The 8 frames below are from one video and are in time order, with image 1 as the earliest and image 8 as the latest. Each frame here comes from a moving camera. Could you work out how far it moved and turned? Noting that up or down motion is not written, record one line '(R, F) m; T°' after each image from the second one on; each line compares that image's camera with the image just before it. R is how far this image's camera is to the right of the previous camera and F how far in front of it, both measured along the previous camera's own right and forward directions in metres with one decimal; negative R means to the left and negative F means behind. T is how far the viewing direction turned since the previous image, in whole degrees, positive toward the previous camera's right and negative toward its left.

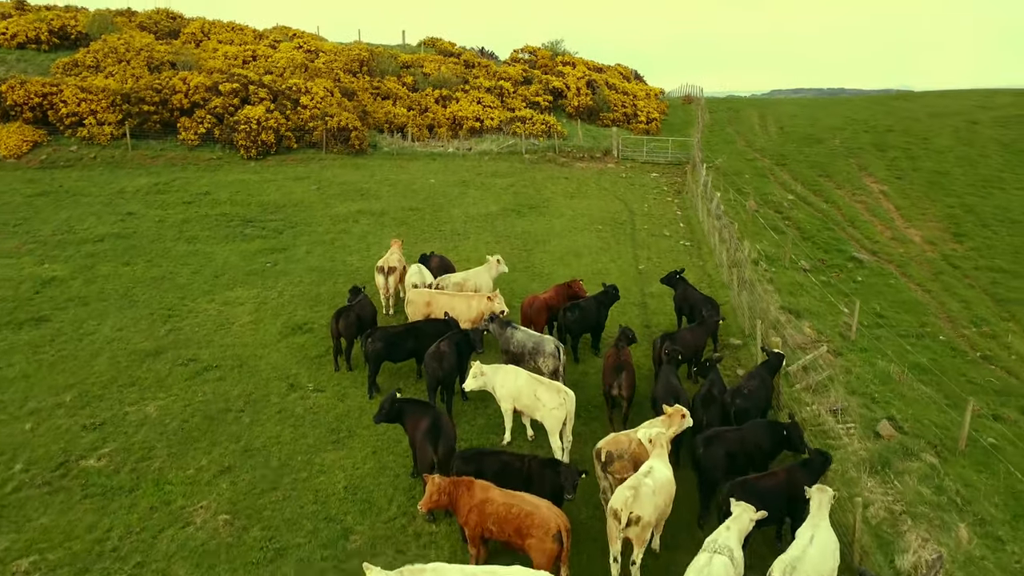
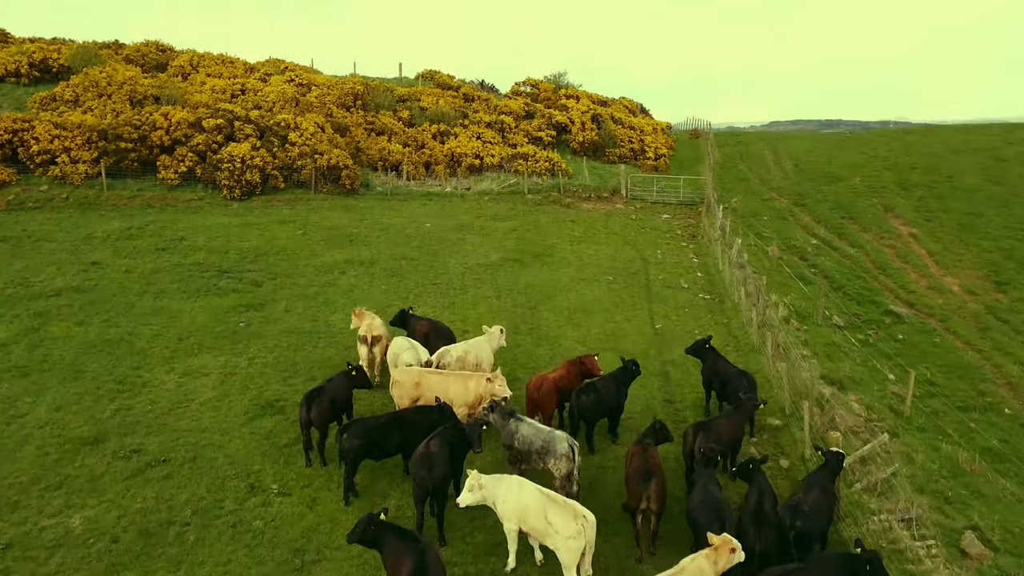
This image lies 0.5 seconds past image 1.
(0.0, +1.9) m; 0°
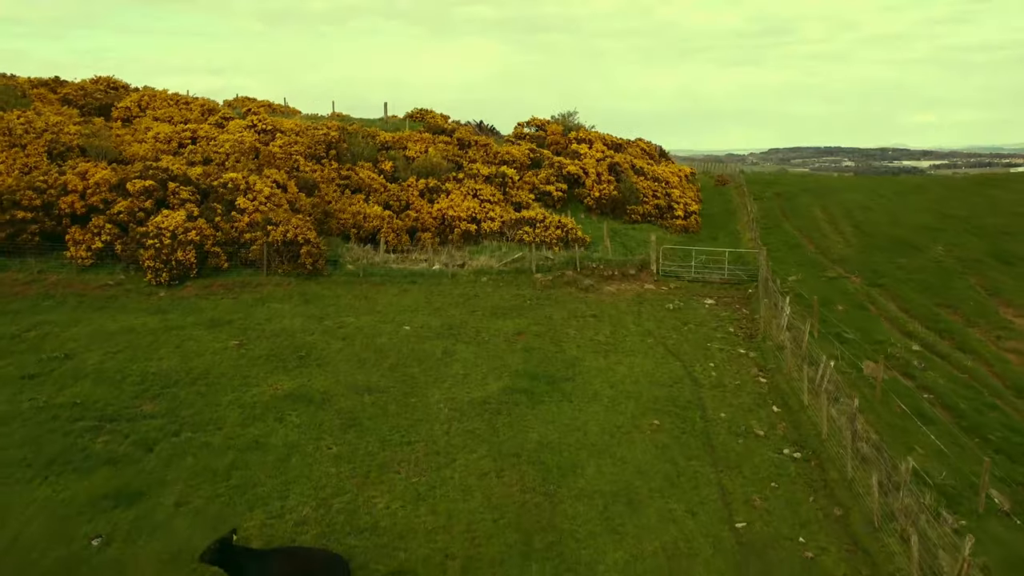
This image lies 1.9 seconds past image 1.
(-0.1, +5.5) m; 0°
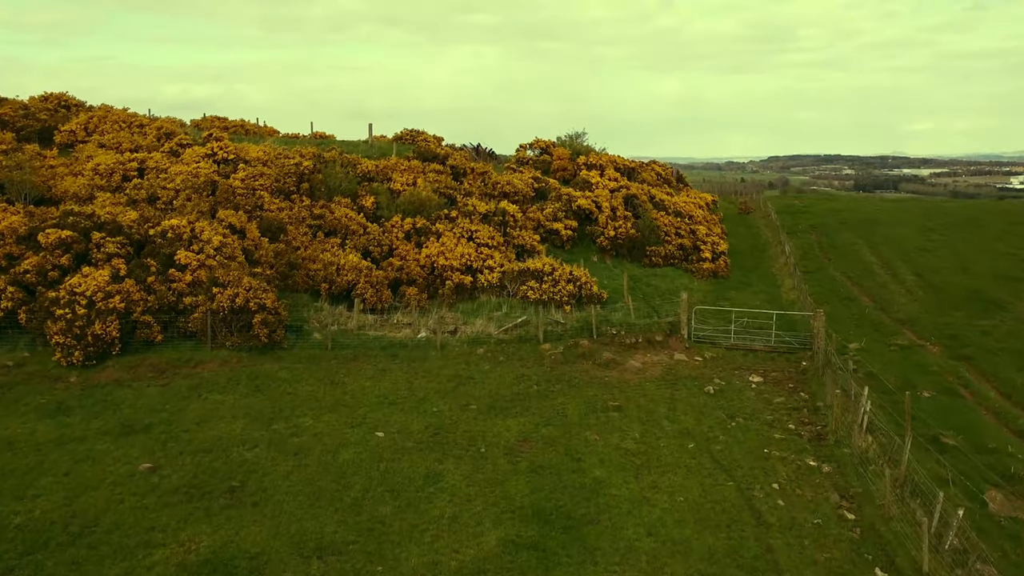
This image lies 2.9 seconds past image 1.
(-0.1, +4.0) m; 0°
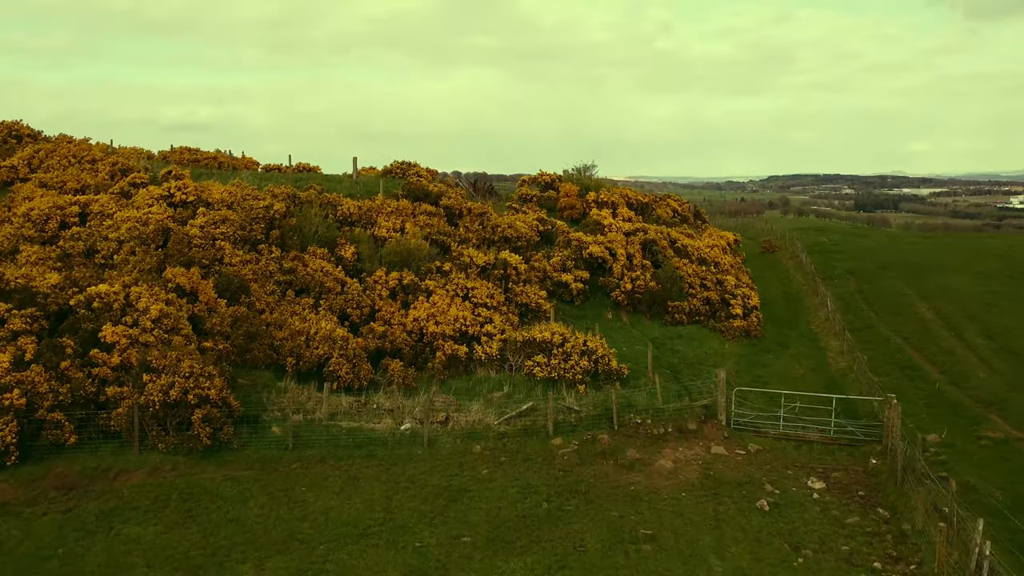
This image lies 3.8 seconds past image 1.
(-0.1, +3.3) m; 0°
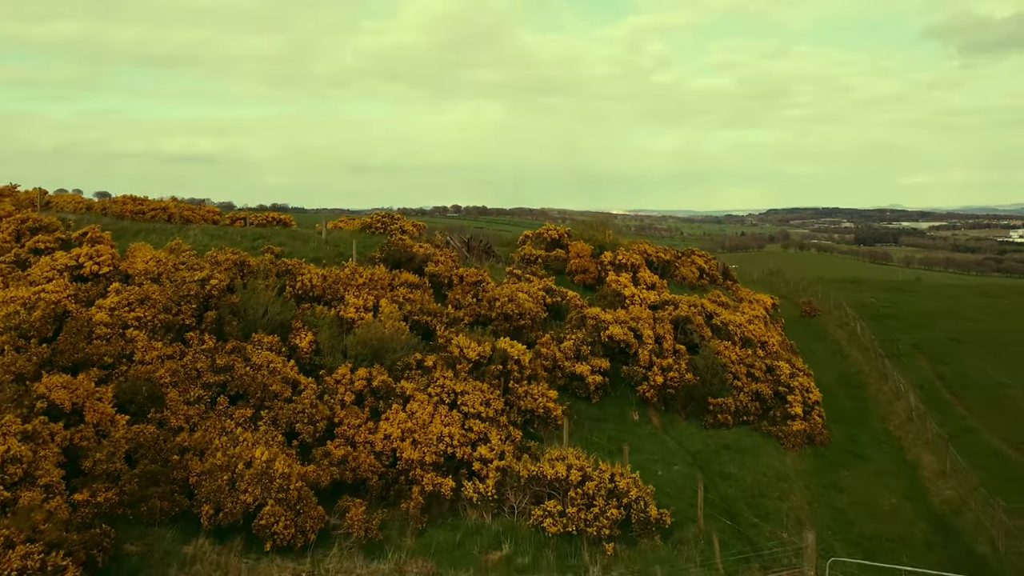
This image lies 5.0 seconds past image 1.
(0.0, +4.5) m; 0°
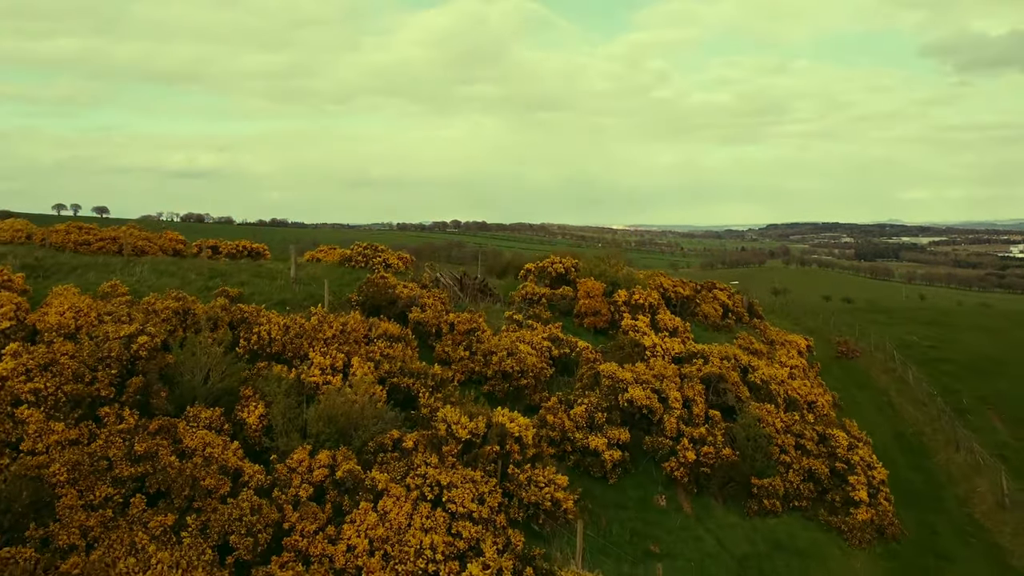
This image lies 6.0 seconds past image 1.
(0.0, +3.2) m; 0°
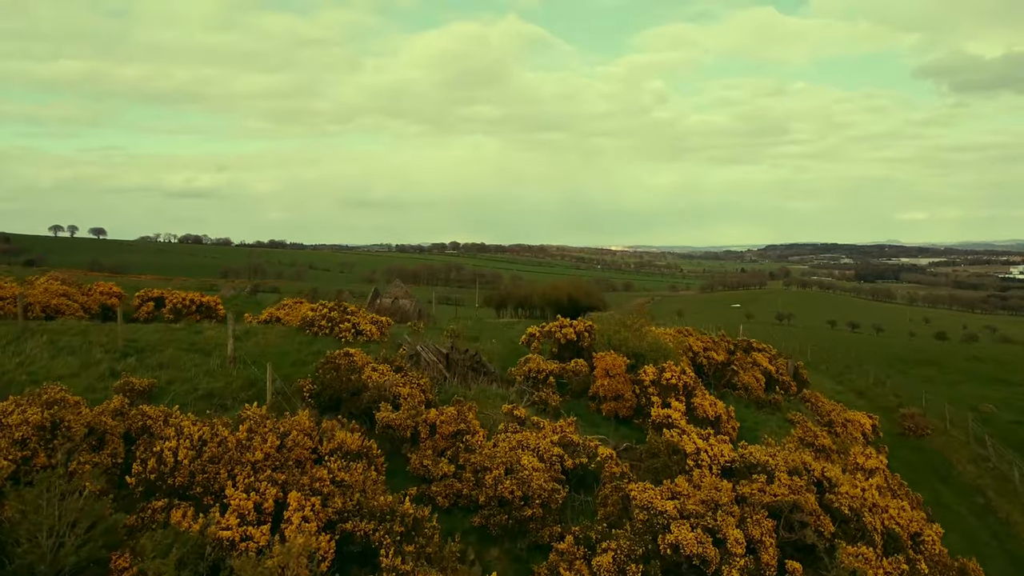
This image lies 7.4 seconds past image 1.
(0.0, +4.2) m; 0°
